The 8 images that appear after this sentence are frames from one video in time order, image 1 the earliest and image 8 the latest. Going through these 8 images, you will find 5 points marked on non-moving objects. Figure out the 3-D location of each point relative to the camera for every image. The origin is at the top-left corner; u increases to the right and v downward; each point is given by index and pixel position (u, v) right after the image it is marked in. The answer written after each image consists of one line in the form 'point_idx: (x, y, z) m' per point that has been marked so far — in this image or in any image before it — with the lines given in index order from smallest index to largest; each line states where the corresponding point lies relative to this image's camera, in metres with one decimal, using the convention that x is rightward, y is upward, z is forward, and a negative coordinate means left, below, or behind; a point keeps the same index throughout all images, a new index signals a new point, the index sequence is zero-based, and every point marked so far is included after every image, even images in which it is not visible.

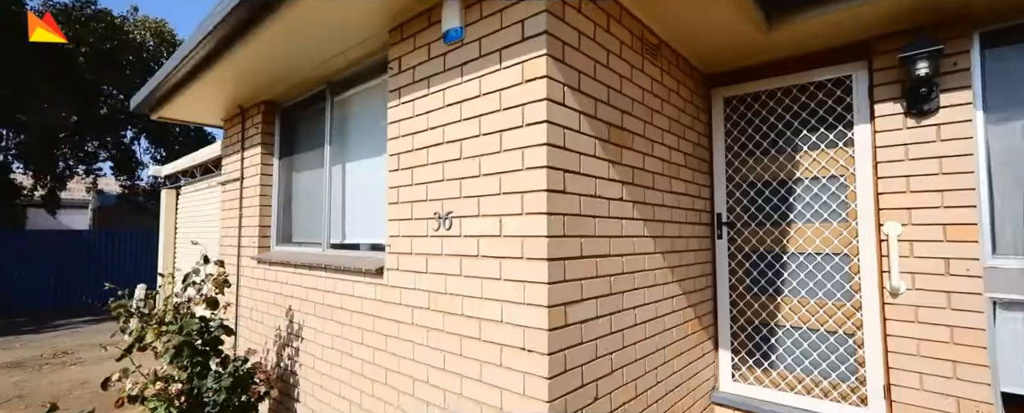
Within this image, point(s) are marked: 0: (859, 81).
0: (+2.0, +0.8, +2.8) m
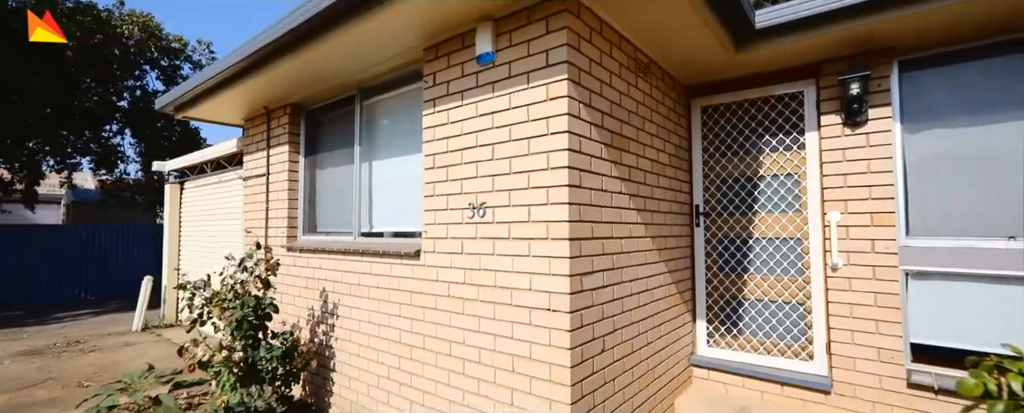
0: (+2.1, +0.8, +3.5) m
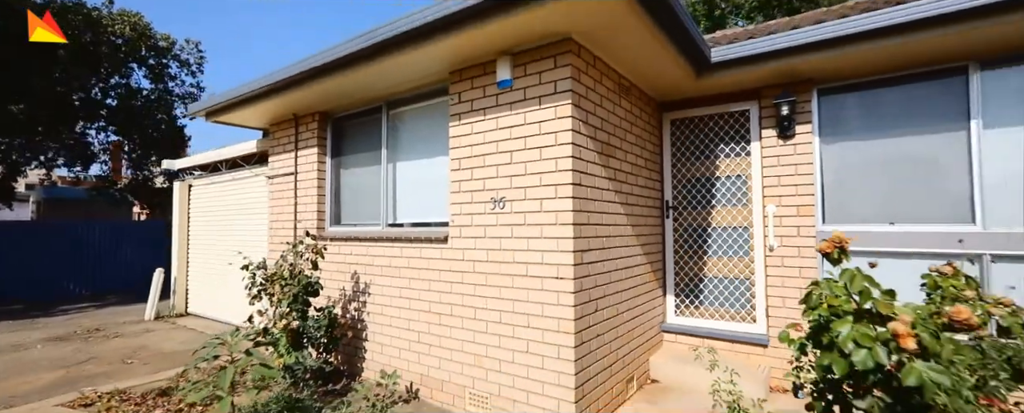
0: (+2.2, +0.9, +4.4) m
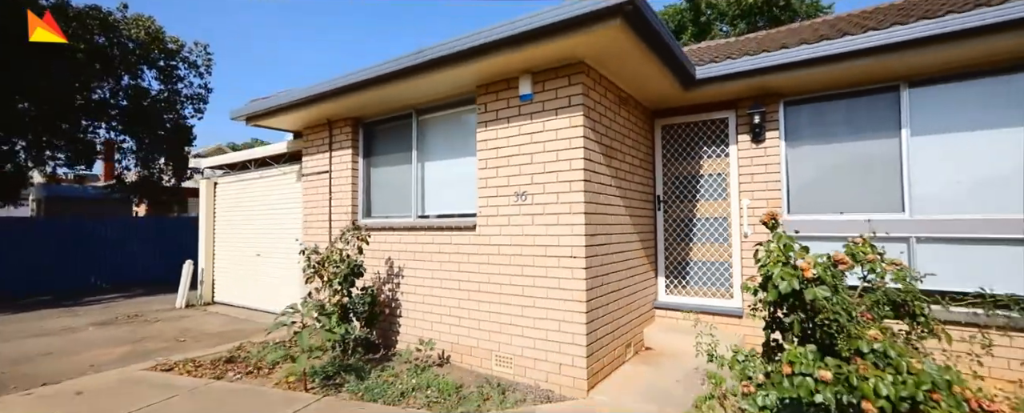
0: (+2.4, +0.9, +5.2) m
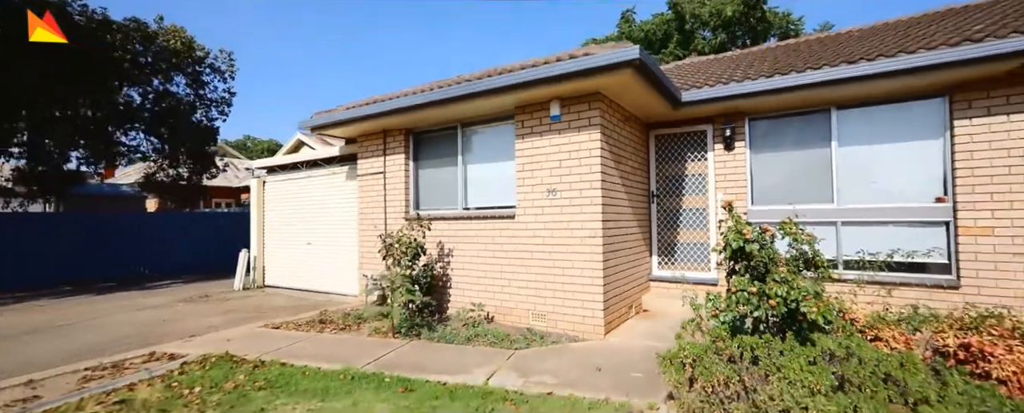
0: (+2.7, +1.0, +6.6) m
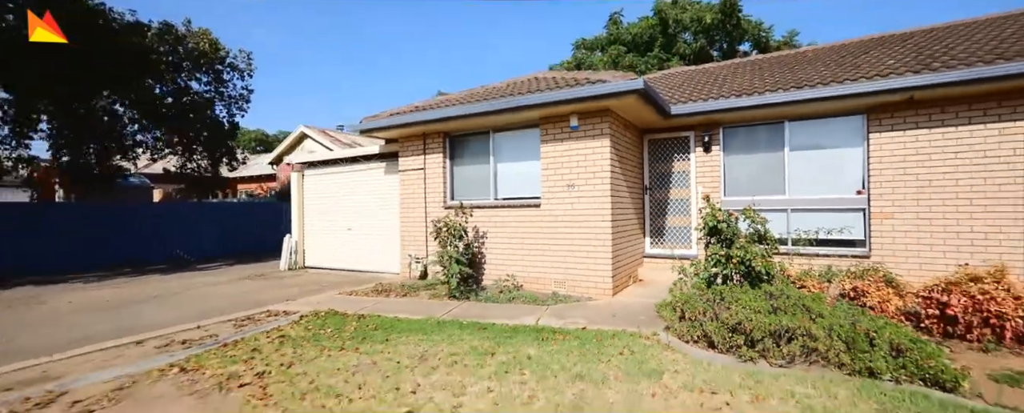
0: (+3.1, +1.2, +8.3) m
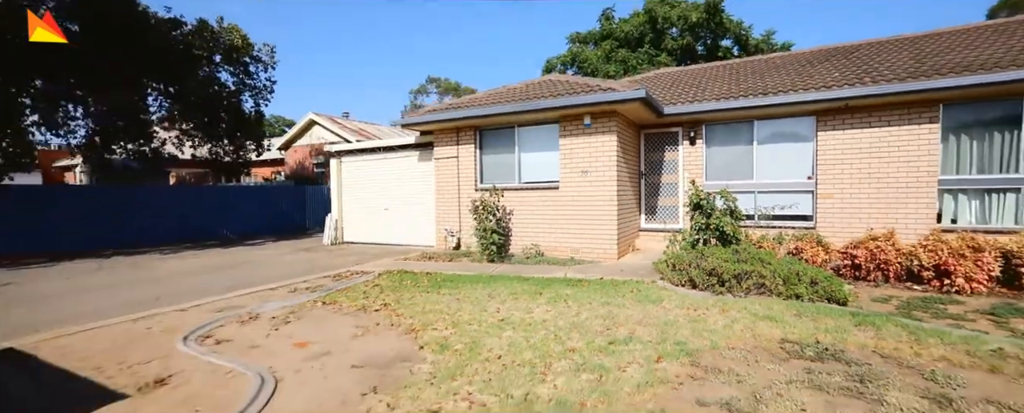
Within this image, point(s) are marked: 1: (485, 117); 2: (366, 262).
0: (+3.6, +1.6, +10.2) m
1: (-0.5, +1.8, +9.8) m
2: (-2.9, -1.1, +9.3) m
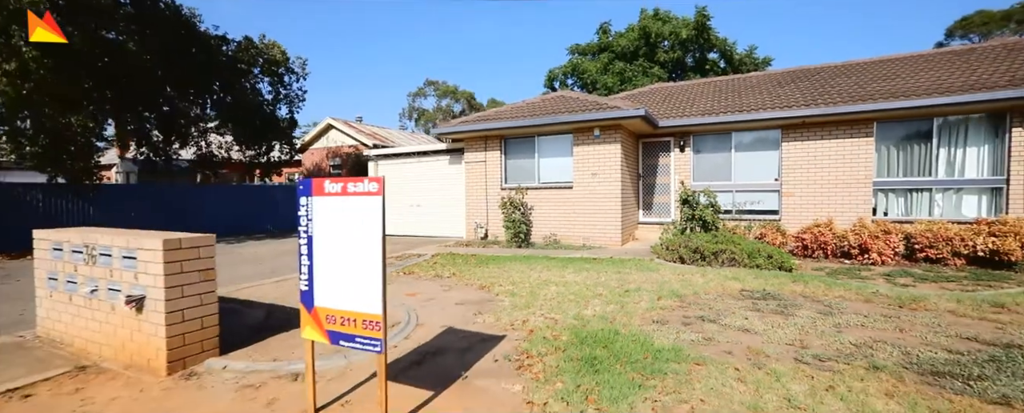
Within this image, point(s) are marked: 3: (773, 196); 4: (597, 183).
0: (+4.1, +1.7, +12.2) m
1: (0.0, +1.9, +11.8) m
2: (-2.3, -1.0, +11.3) m
3: (+6.0, +0.2, +10.9) m
4: (+2.0, +0.5, +11.2) m
